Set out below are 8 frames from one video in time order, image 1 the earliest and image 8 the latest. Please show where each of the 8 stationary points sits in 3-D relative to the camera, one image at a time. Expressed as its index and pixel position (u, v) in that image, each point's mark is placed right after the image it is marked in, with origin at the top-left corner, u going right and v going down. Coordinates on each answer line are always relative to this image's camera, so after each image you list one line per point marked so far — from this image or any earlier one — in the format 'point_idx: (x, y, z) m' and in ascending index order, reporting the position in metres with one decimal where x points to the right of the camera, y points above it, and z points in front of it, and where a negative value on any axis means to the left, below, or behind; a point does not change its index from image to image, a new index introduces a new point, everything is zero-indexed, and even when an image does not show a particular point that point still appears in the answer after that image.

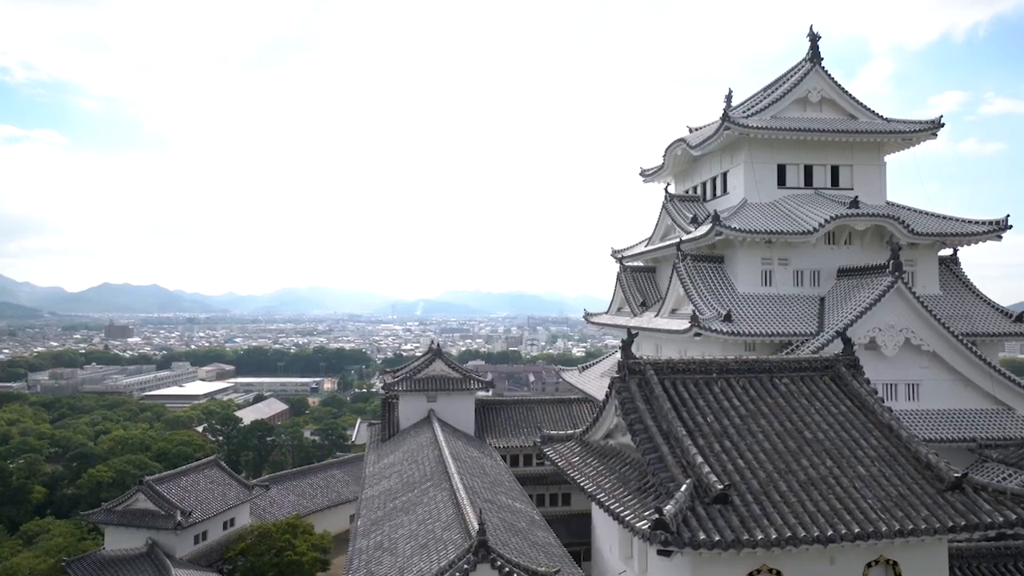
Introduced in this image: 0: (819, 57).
0: (+9.0, +6.8, +18.4) m
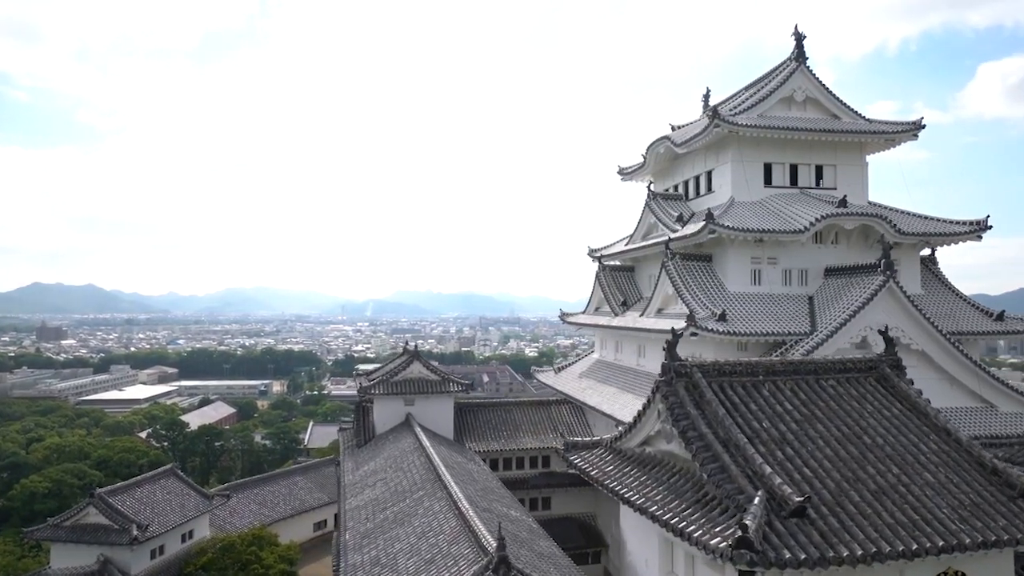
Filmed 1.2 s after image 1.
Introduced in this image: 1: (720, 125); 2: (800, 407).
0: (+8.6, +6.8, +18.5) m
1: (+5.7, +4.5, +17.2) m
2: (+2.9, -1.2, +6.4) m
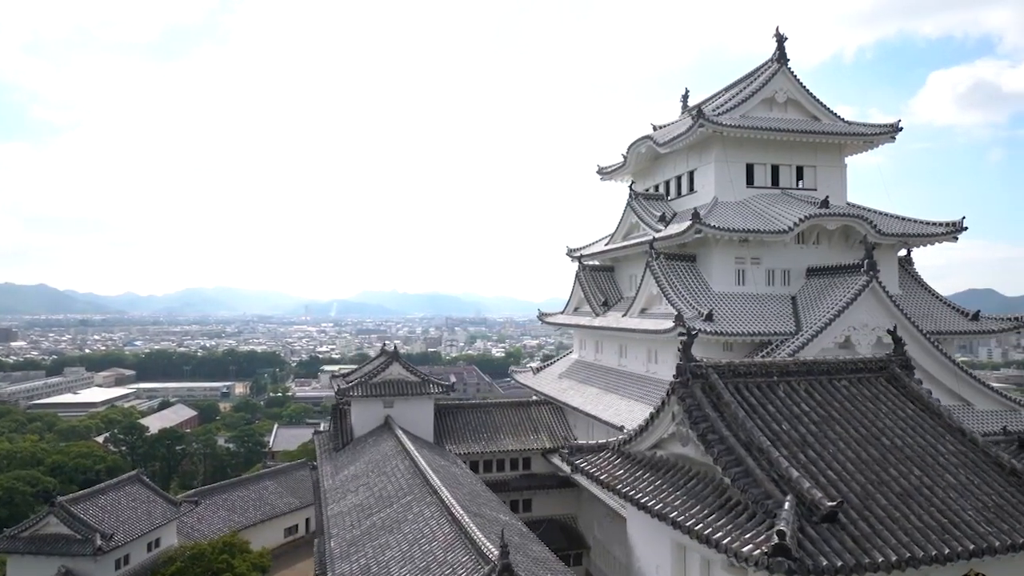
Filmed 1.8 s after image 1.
0: (+8.1, +6.8, +18.6) m
1: (+5.3, +4.5, +17.2) m
2: (+3.0, -1.2, +6.3) m
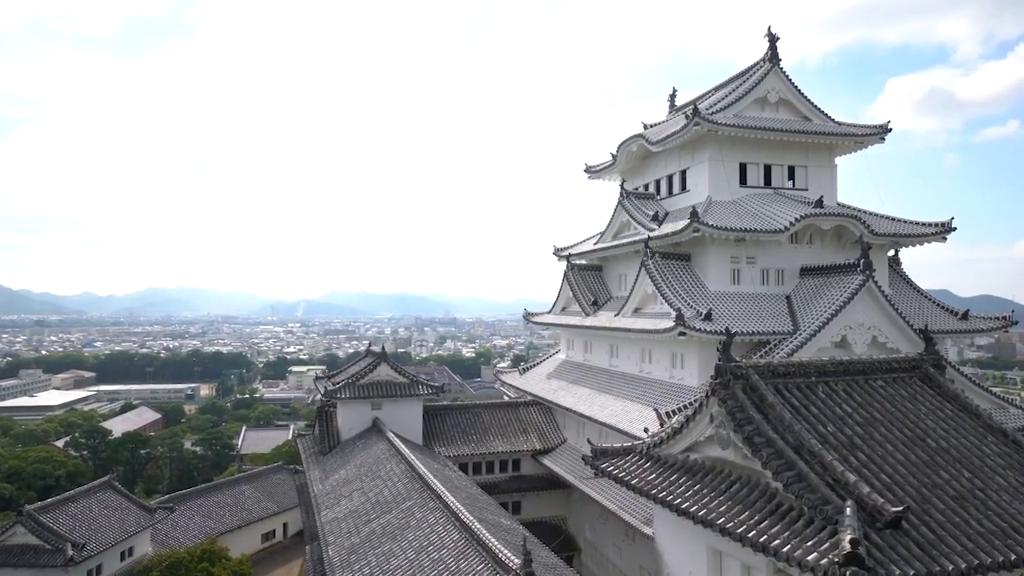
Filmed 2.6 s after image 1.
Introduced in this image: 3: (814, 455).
0: (+7.9, +6.8, +18.6) m
1: (+5.1, +4.5, +17.2) m
2: (+3.4, -1.2, +6.1) m
3: (+2.6, -1.4, +5.3) m
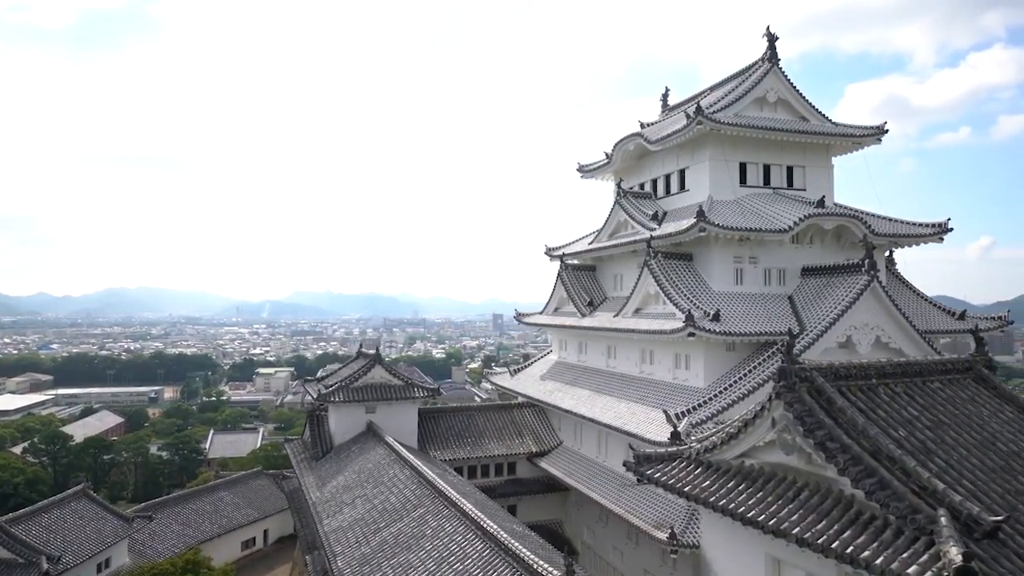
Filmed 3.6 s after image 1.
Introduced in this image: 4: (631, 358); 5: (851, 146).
0: (+7.8, +6.8, +18.6) m
1: (+5.2, +4.5, +17.0) m
2: (+3.9, -1.2, +5.9) m
3: (+3.1, -1.4, +5.1) m
4: (+3.6, -2.1, +18.9) m
5: (+10.2, +4.3, +18.9) m
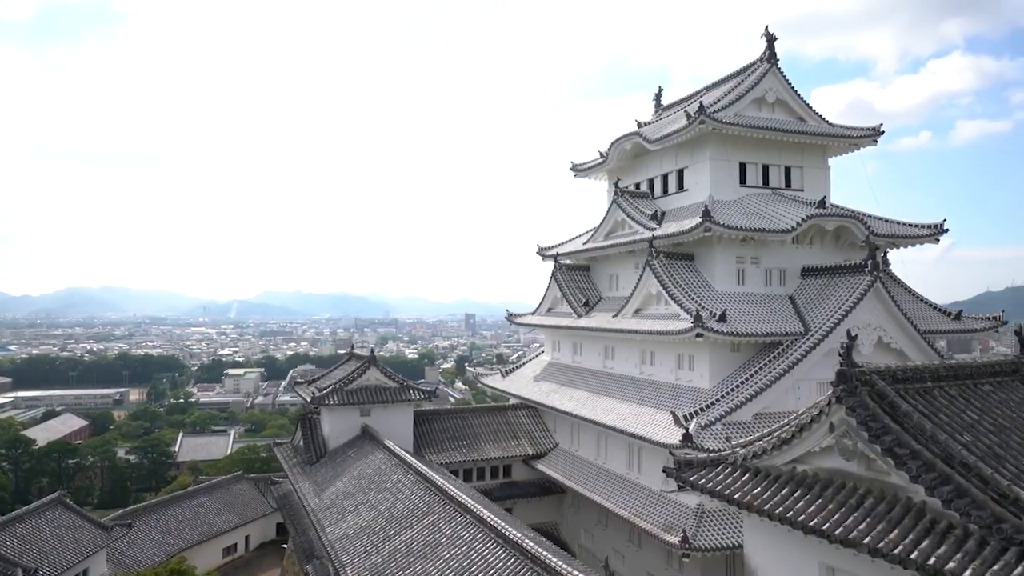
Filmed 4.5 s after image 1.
0: (+7.8, +6.8, +18.7) m
1: (+5.2, +4.5, +17.0) m
2: (+4.3, -1.2, +5.8) m
3: (+3.6, -1.4, +4.9) m
4: (+3.5, -2.1, +18.7) m
5: (+10.2, +4.3, +19.1) m
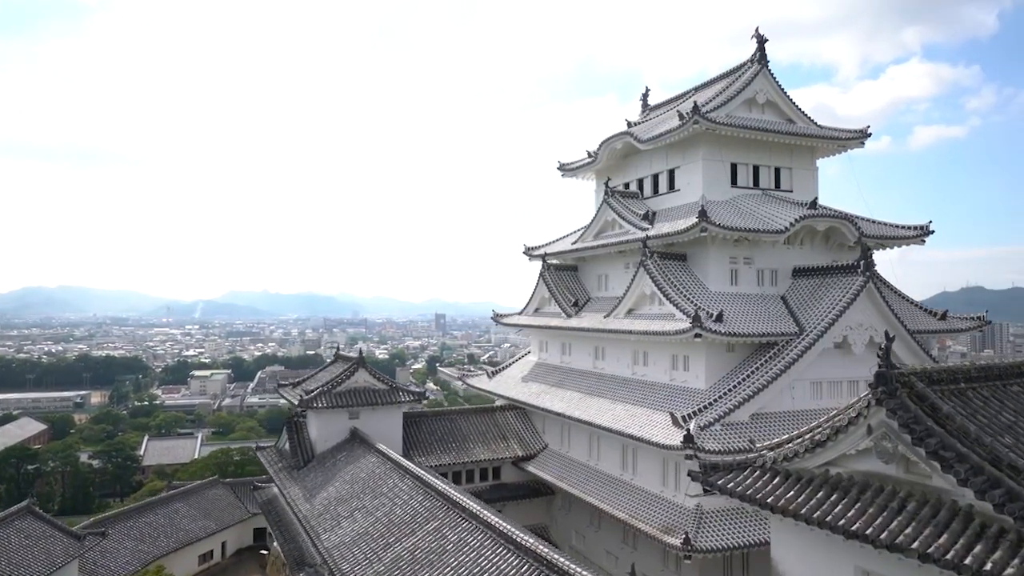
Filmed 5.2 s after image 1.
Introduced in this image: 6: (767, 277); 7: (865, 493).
0: (+7.6, +6.8, +18.8) m
1: (+5.0, +4.5, +17.0) m
2: (+4.6, -1.2, +5.7) m
3: (+3.9, -1.4, +4.9) m
4: (+3.3, -2.1, +18.7) m
5: (+9.9, +4.3, +19.3) m
6: (+7.0, +0.3, +17.2) m
7: (+3.2, -1.9, +5.7) m
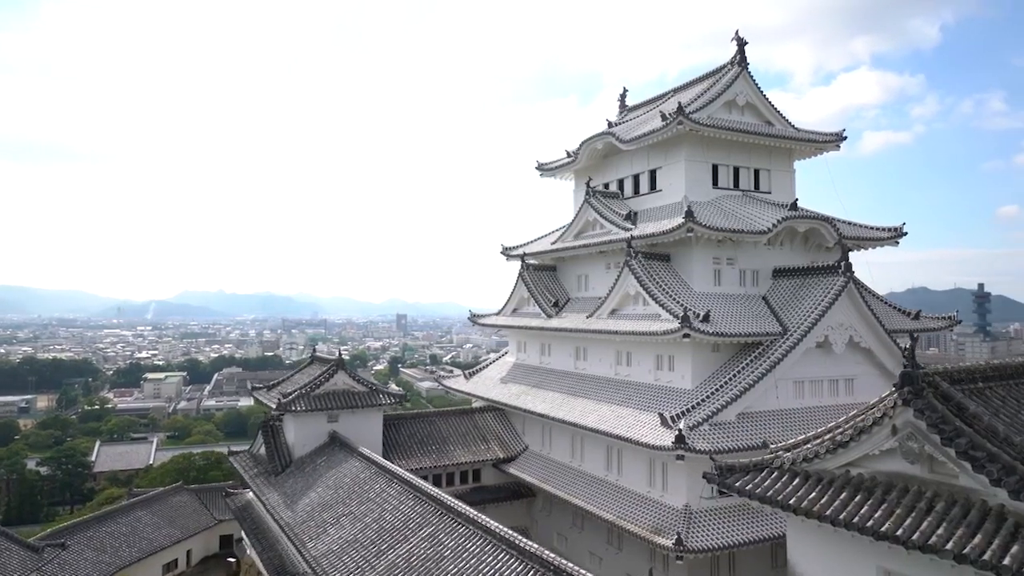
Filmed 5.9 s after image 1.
0: (+7.0, +6.8, +19.0) m
1: (+4.6, +4.5, +17.0) m
2: (+4.8, -1.2, +5.8) m
3: (+4.2, -1.4, +4.9) m
4: (+2.7, -2.1, +18.6) m
5: (+9.3, +4.2, +19.6) m
6: (+6.5, +0.3, +17.4) m
7: (+3.4, -1.9, +5.7) m
